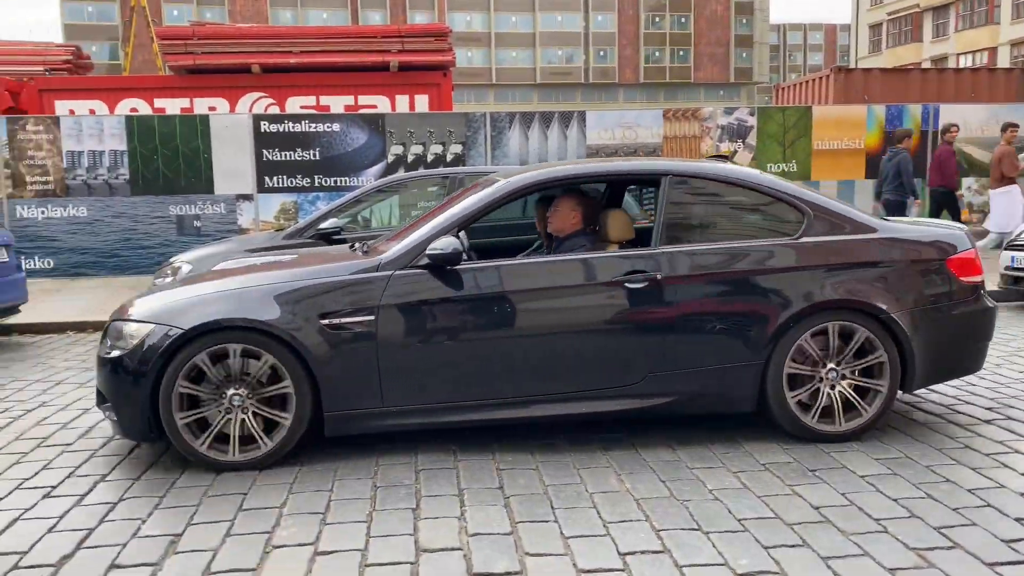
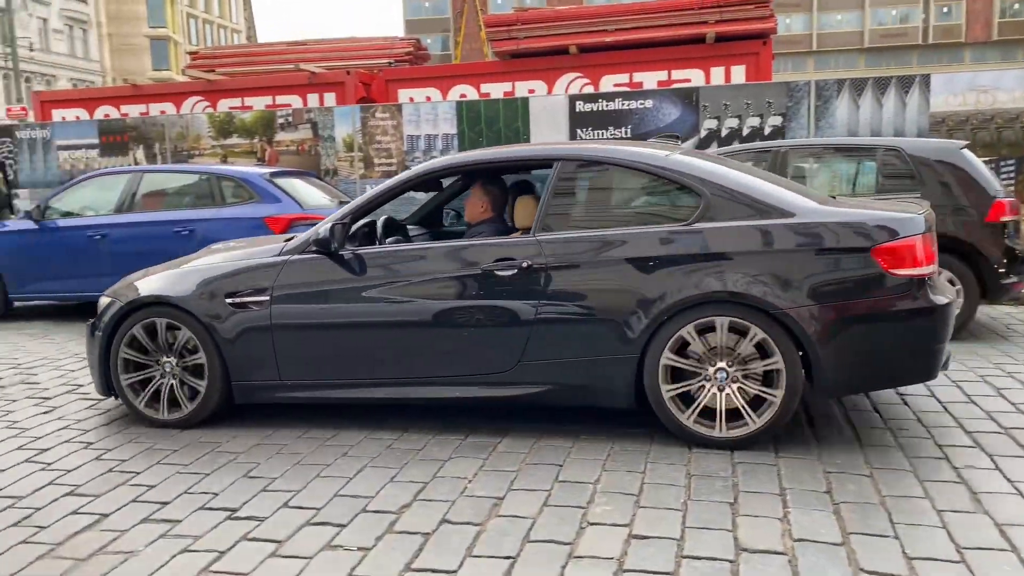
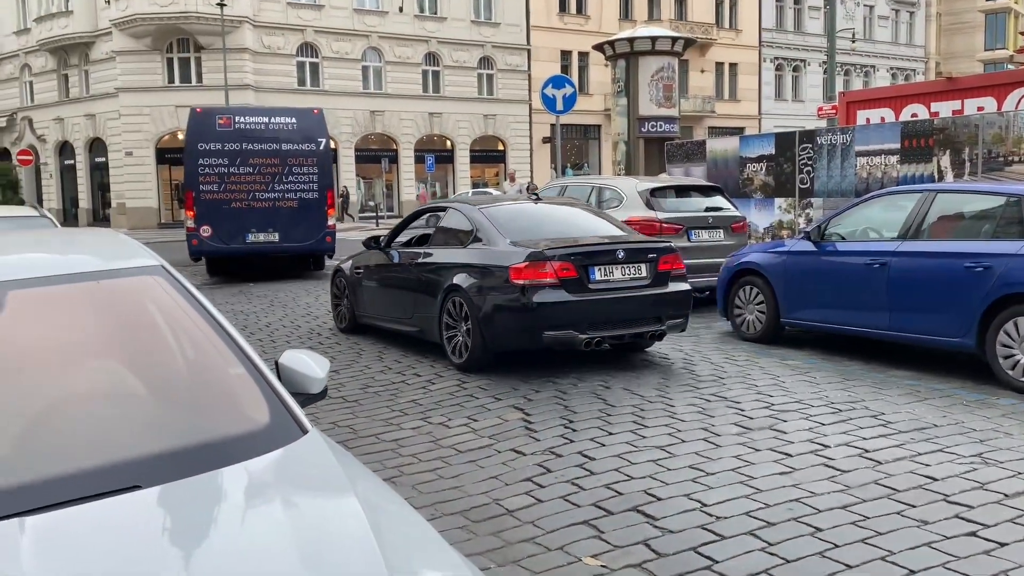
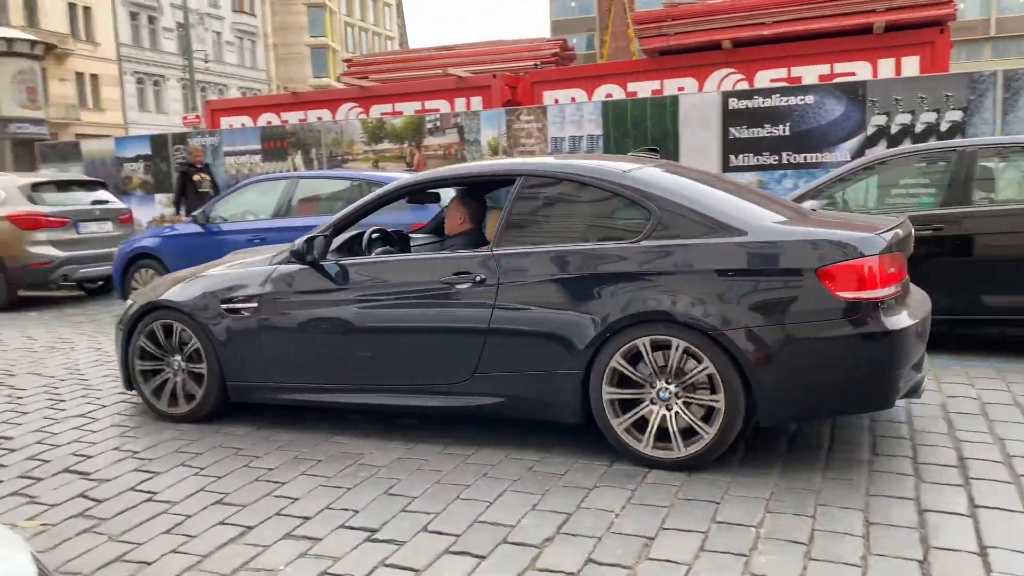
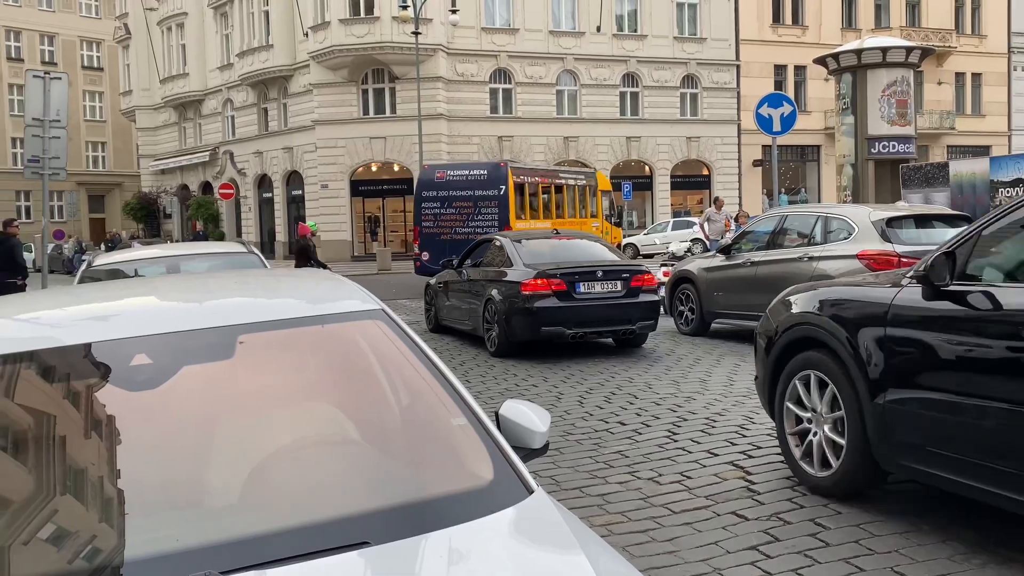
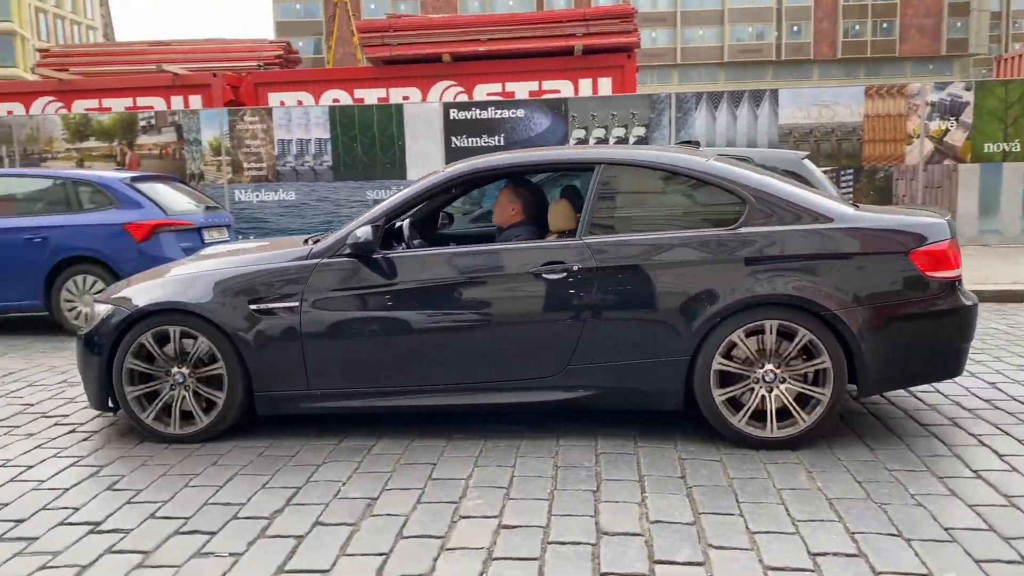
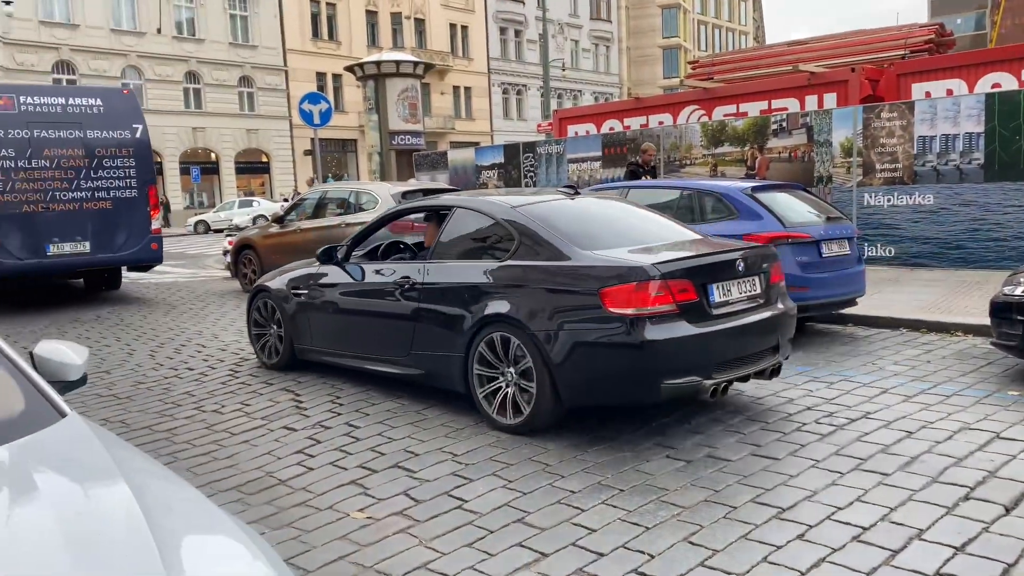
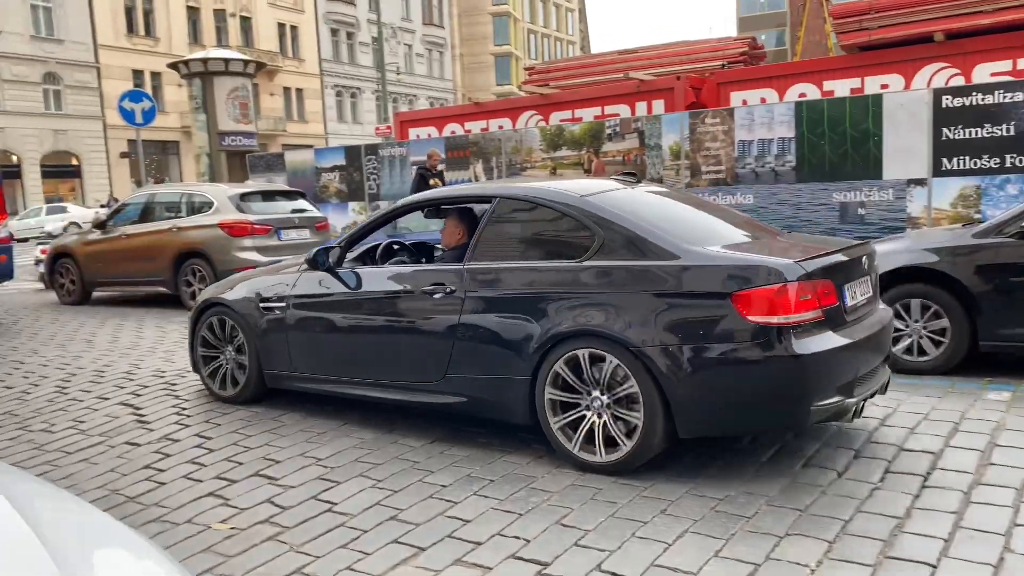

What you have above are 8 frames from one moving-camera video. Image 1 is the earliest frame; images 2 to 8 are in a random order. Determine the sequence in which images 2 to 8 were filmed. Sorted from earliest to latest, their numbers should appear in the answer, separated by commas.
6, 2, 4, 8, 7, 3, 5
